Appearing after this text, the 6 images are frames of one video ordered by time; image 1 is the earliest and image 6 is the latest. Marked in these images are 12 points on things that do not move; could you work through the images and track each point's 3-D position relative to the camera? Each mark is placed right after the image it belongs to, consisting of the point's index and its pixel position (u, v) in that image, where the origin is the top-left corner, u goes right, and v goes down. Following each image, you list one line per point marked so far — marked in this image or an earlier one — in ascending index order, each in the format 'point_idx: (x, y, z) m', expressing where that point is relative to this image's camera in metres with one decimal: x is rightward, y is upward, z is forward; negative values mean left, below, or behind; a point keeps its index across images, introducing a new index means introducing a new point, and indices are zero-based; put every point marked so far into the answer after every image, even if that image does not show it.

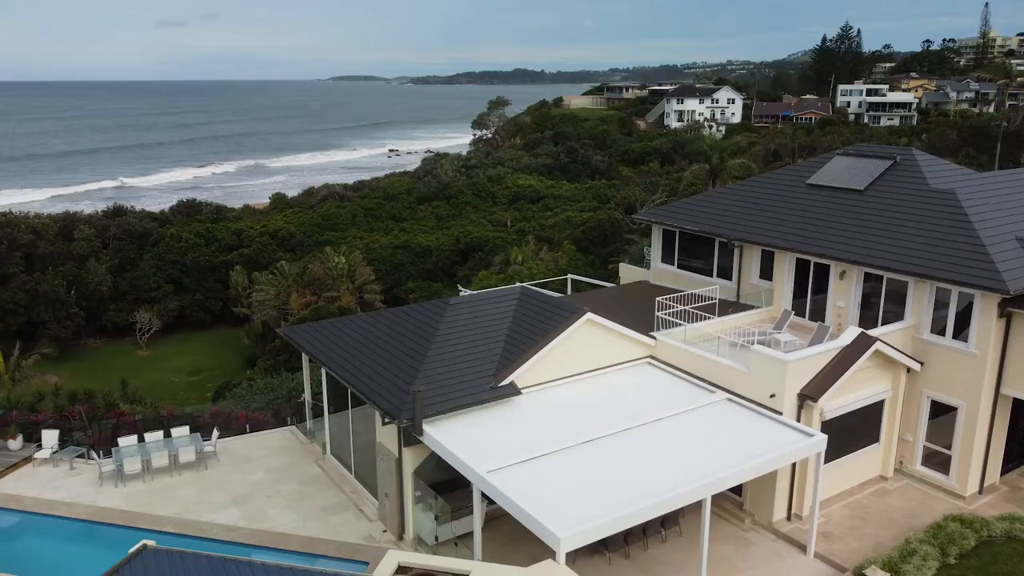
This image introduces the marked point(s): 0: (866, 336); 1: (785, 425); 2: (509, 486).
0: (+8.4, -1.2, +17.0) m
1: (+6.0, -3.0, +15.7) m
2: (-0.1, -3.7, +13.3) m
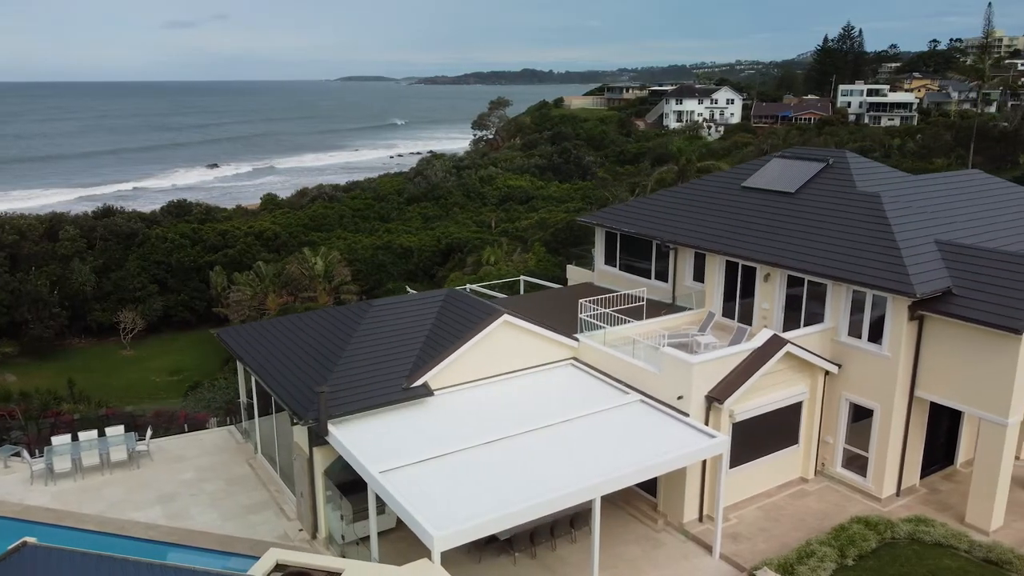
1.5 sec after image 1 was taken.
0: (+6.4, -1.2, +17.1) m
1: (+4.0, -3.1, +15.8) m
2: (-2.1, -3.8, +13.4) m
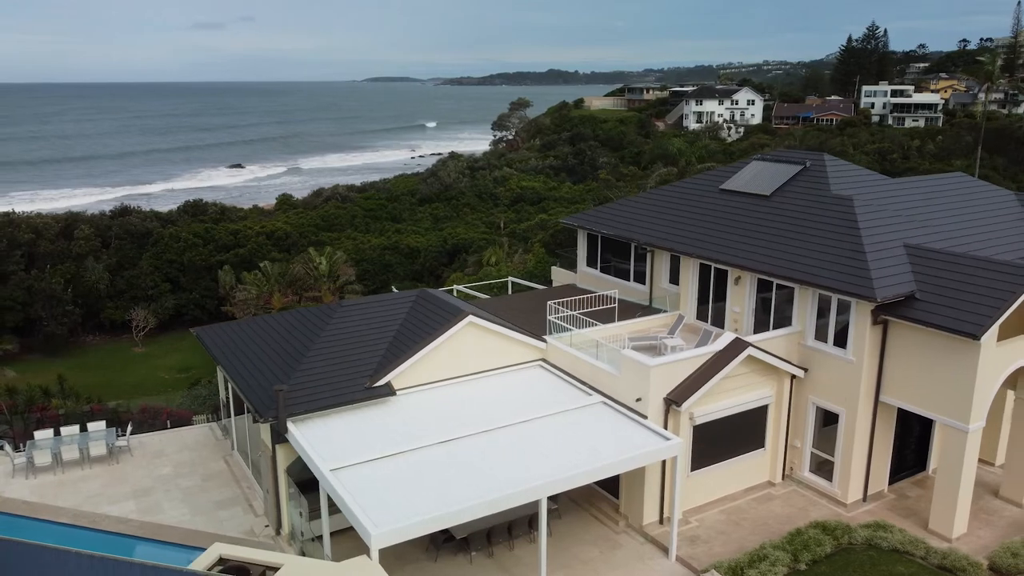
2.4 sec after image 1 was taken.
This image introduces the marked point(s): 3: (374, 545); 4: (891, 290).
0: (+5.5, -1.3, +17.1) m
1: (+3.0, -3.1, +15.9) m
2: (-3.2, -3.8, +13.6) m
3: (-2.3, -4.3, +12.0) m
4: (+8.7, 0.0, +16.3) m
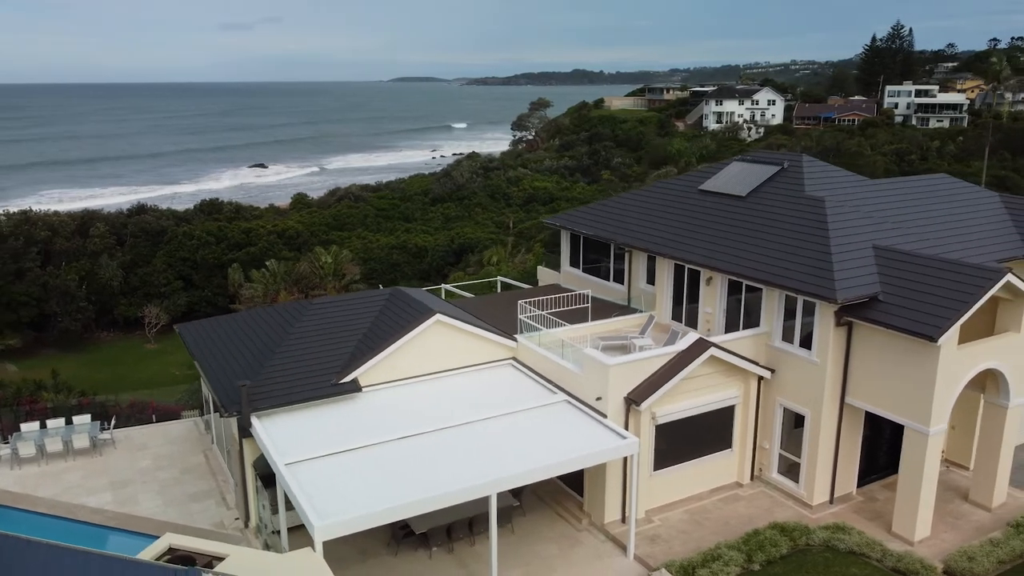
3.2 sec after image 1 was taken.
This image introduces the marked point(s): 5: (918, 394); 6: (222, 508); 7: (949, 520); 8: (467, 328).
0: (+4.6, -1.3, +17.1) m
1: (+2.1, -3.1, +16.0) m
2: (-4.1, -3.7, +13.9) m
3: (-3.3, -4.3, +12.2) m
4: (+7.8, -0.1, +16.2) m
5: (+8.9, -2.3, +15.6) m
6: (-7.6, -5.7, +18.5) m
7: (+10.4, -5.5, +16.9) m
8: (-1.2, -1.1, +18.7) m
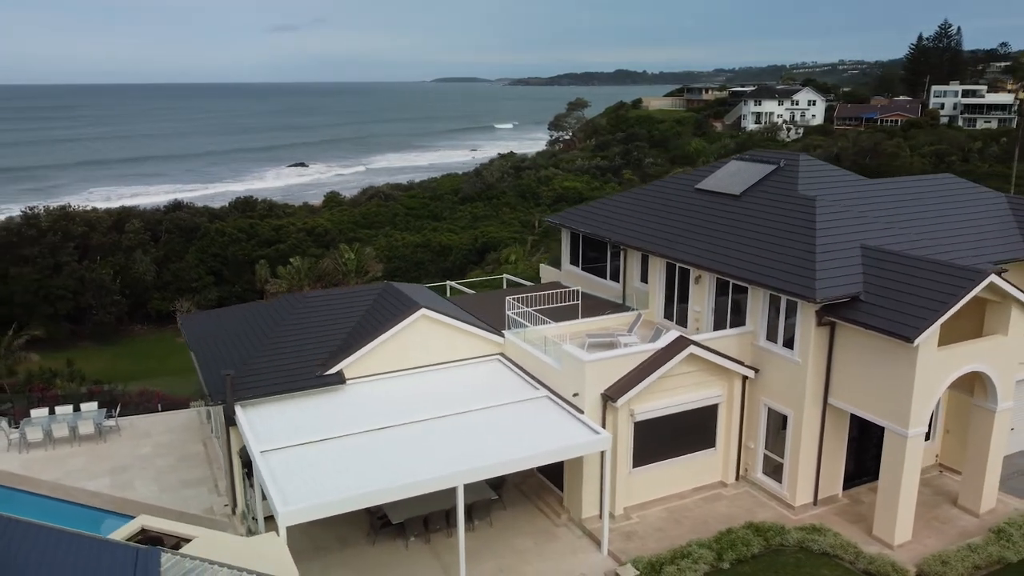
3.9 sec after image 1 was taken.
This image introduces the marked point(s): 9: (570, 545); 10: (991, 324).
0: (+4.1, -1.3, +17.1) m
1: (+1.5, -3.0, +16.1) m
2: (-4.8, -3.6, +14.3) m
3: (-4.1, -4.1, +12.6) m
4: (+7.3, -0.1, +16.1) m
5: (+8.3, -2.3, +15.3) m
6: (-8.0, -5.5, +19.0) m
7: (+9.9, -5.5, +16.6) m
8: (-1.6, -1.0, +19.0) m
9: (+1.3, -5.9, +16.4) m
10: (+11.0, -0.8, +16.3) m
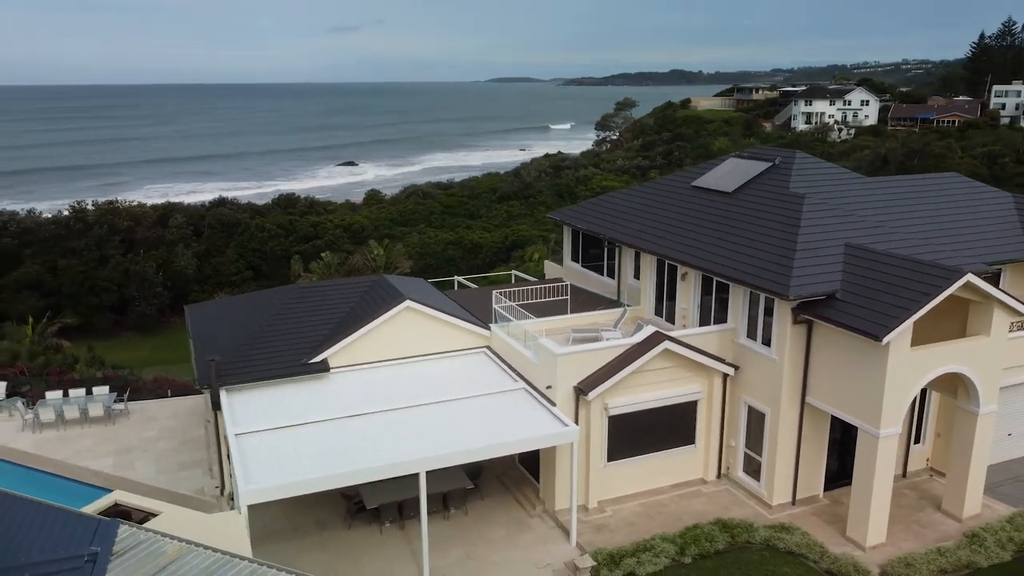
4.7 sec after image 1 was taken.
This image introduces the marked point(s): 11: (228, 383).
0: (+3.6, -1.1, +17.1) m
1: (+0.9, -2.9, +16.3) m
2: (-5.5, -3.3, +14.9) m
3: (-5.0, -3.9, +13.1) m
4: (+6.7, 0.0, +15.9) m
5: (+7.6, -2.3, +15.1) m
6: (-8.5, -5.2, +19.8) m
7: (+9.2, -5.5, +16.2) m
8: (-2.0, -0.8, +19.3) m
9: (+0.7, -5.8, +16.6) m
10: (+10.4, -0.8, +15.9) m
11: (-6.9, -2.3, +17.3) m
